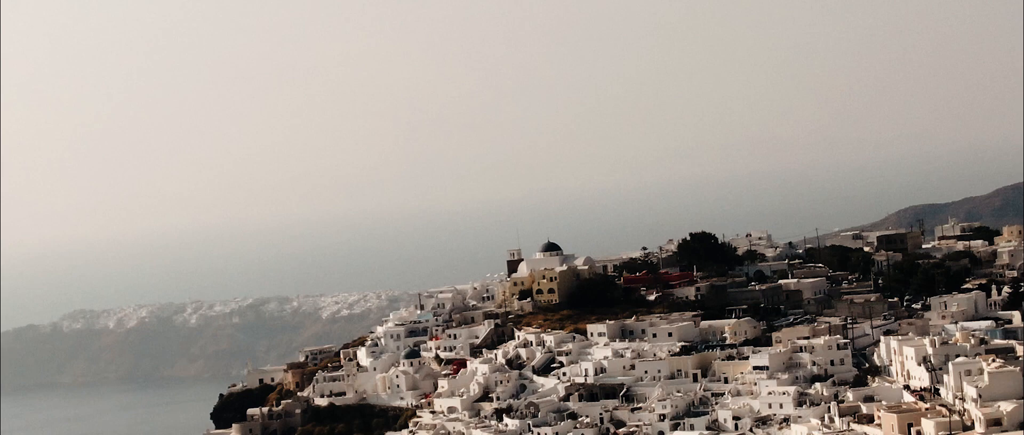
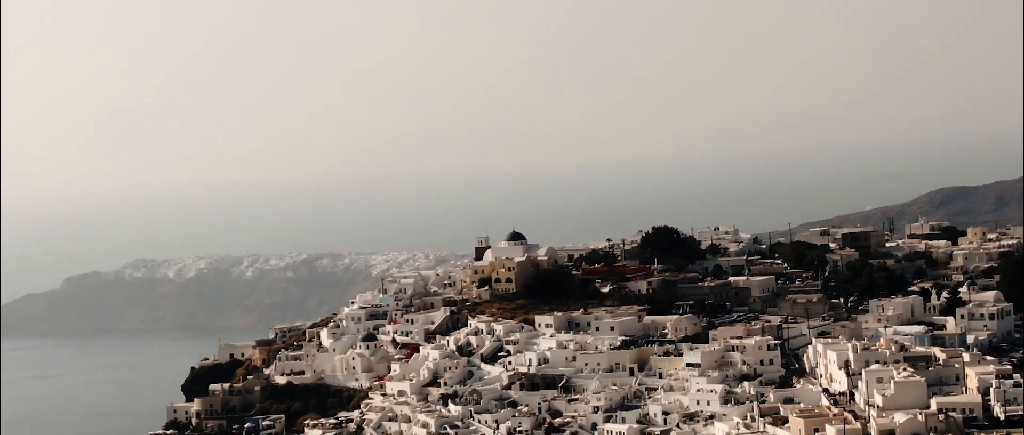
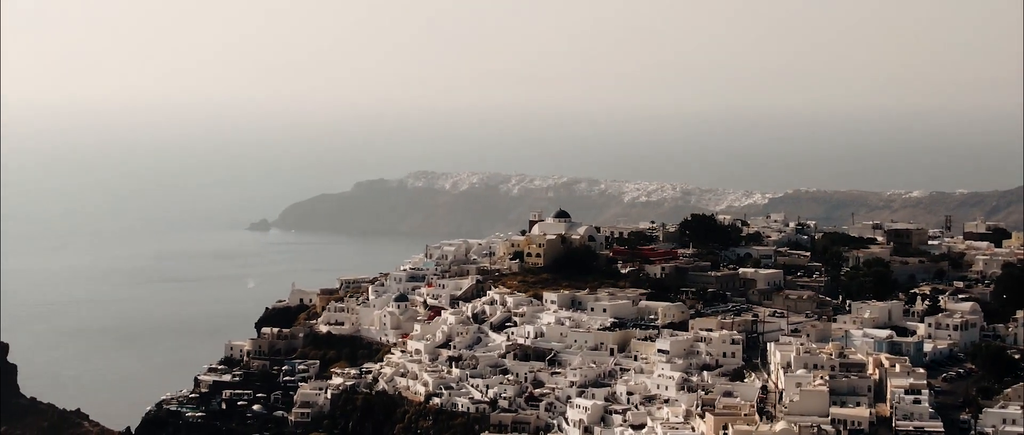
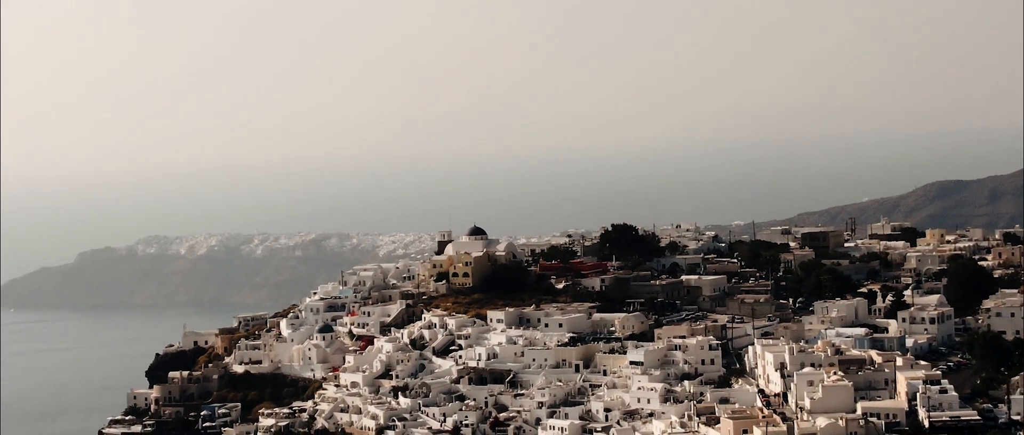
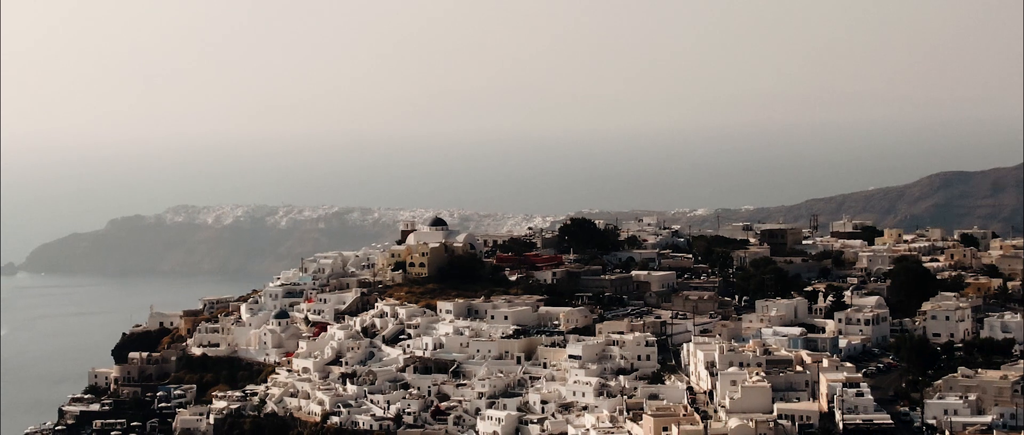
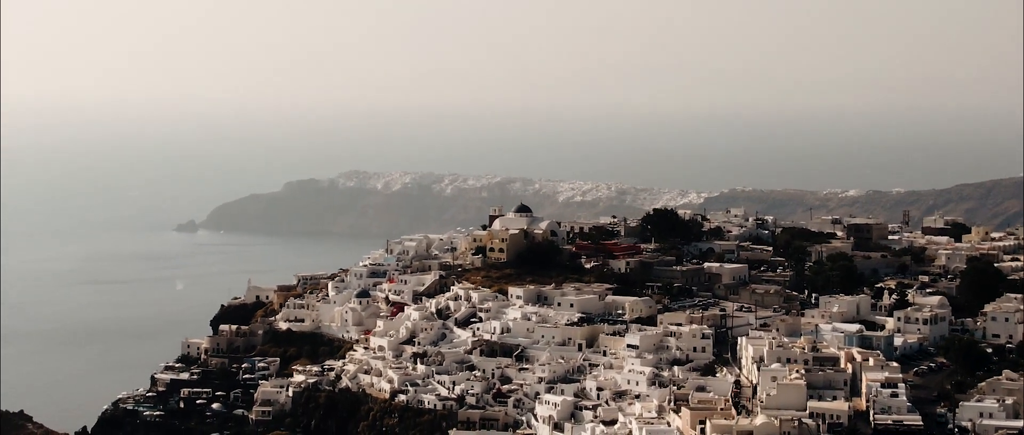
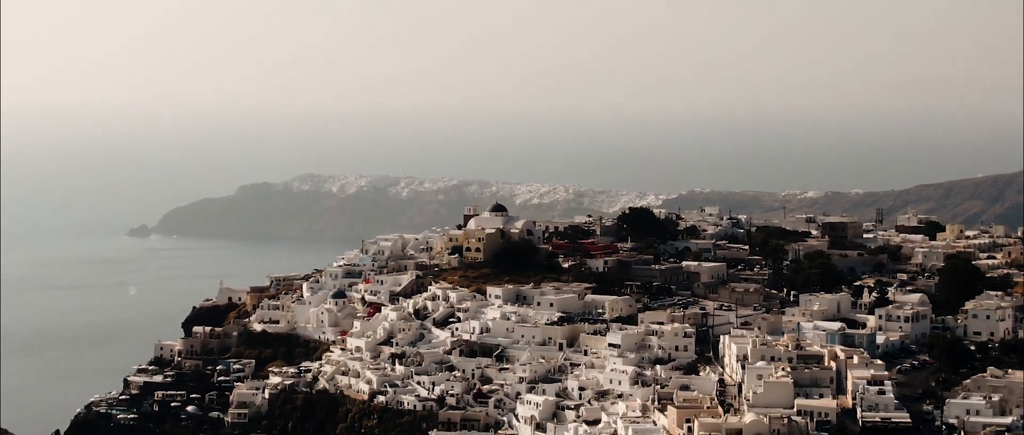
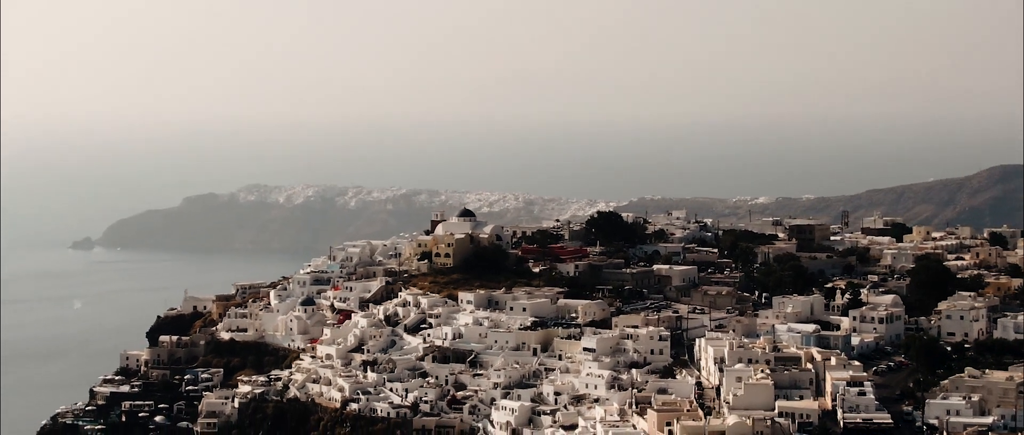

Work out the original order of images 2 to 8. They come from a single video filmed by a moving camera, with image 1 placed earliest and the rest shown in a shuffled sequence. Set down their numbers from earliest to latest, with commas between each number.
2, 4, 5, 8, 7, 6, 3
